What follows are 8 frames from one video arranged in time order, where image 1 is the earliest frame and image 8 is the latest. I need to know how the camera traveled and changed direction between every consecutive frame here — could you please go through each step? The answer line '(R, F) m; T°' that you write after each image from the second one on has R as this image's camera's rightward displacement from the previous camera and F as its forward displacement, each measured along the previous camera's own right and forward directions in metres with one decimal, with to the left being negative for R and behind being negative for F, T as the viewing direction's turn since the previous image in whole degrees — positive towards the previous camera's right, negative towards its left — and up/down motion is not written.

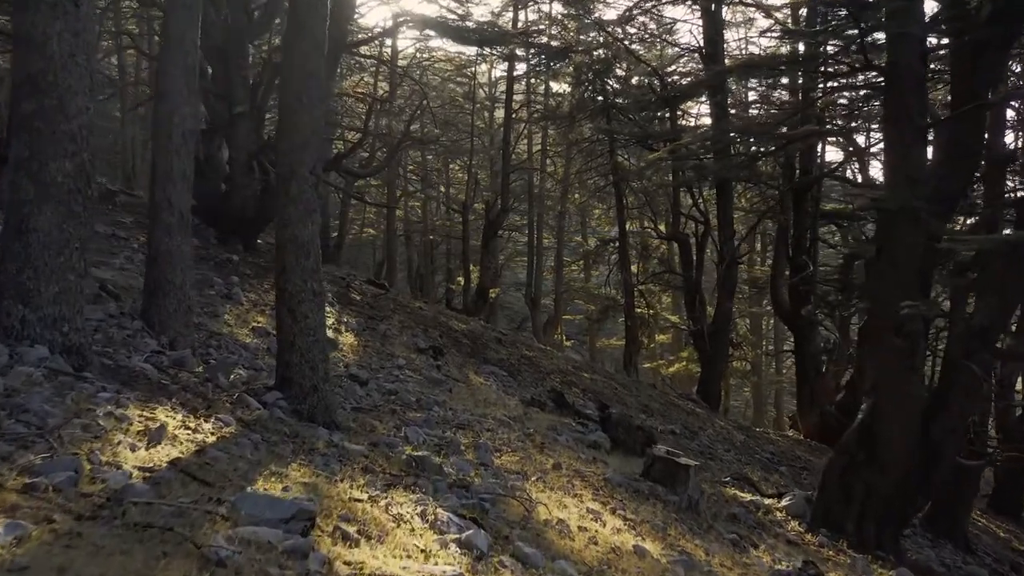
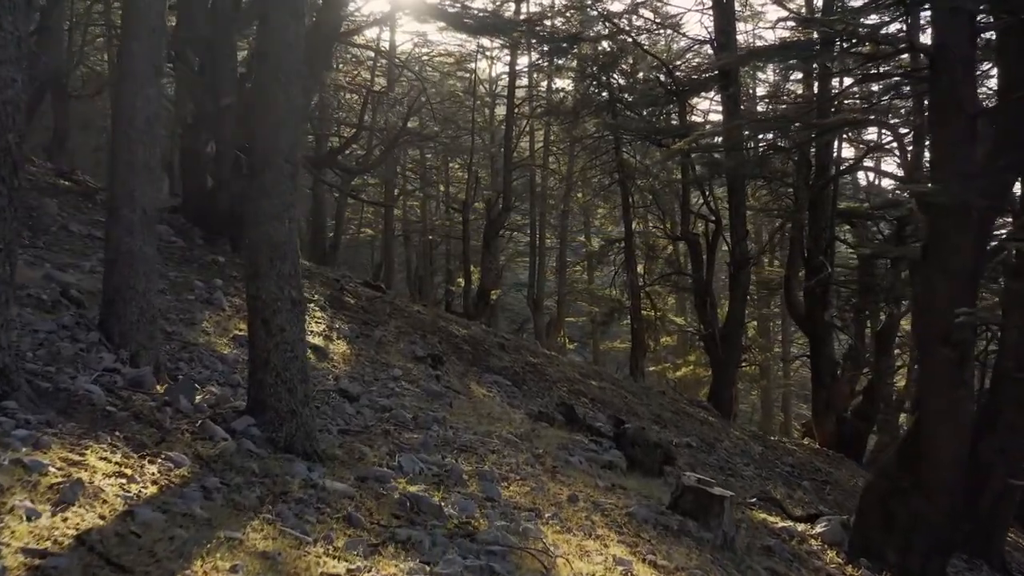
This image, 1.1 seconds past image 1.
(-0.1, +0.7) m; 0°
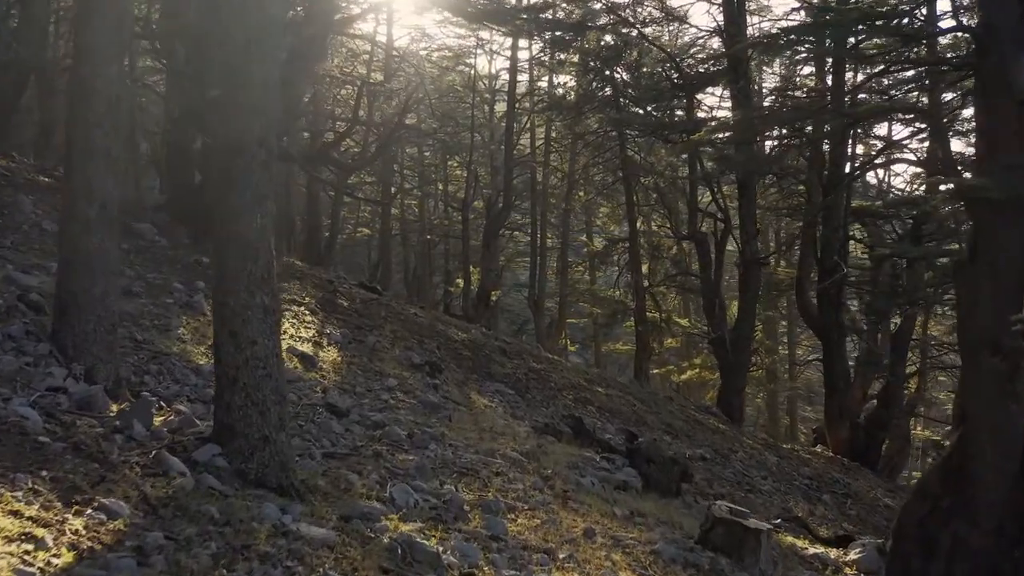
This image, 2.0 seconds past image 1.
(0.0, +0.6) m; 0°
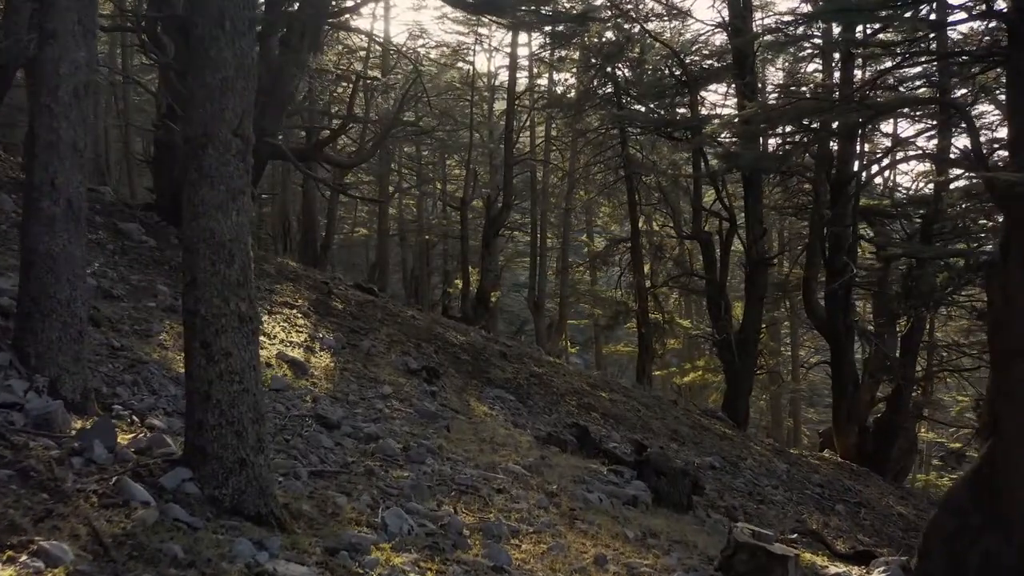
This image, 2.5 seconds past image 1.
(0.0, +0.4) m; 0°
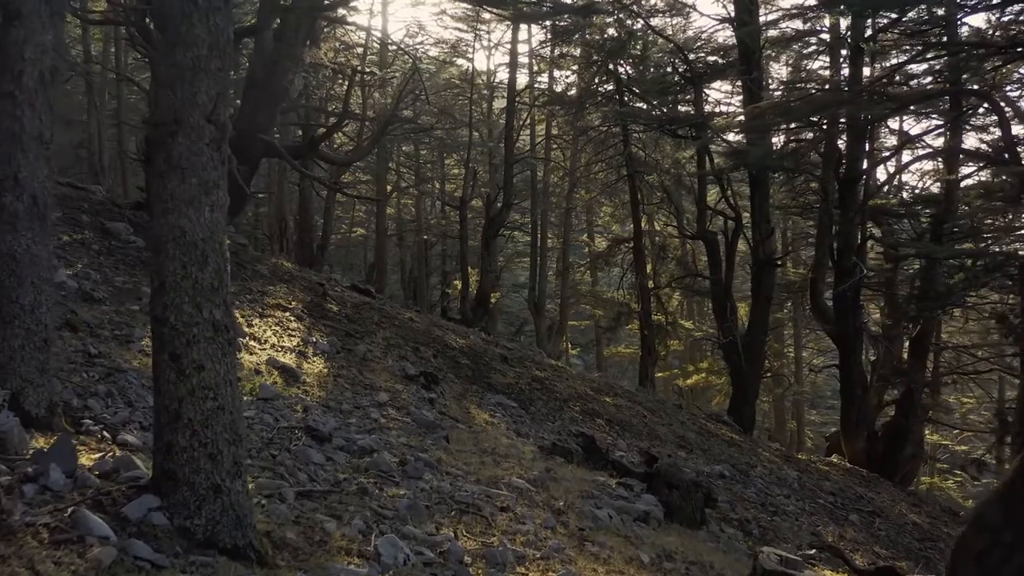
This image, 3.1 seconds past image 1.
(0.0, +0.4) m; 0°
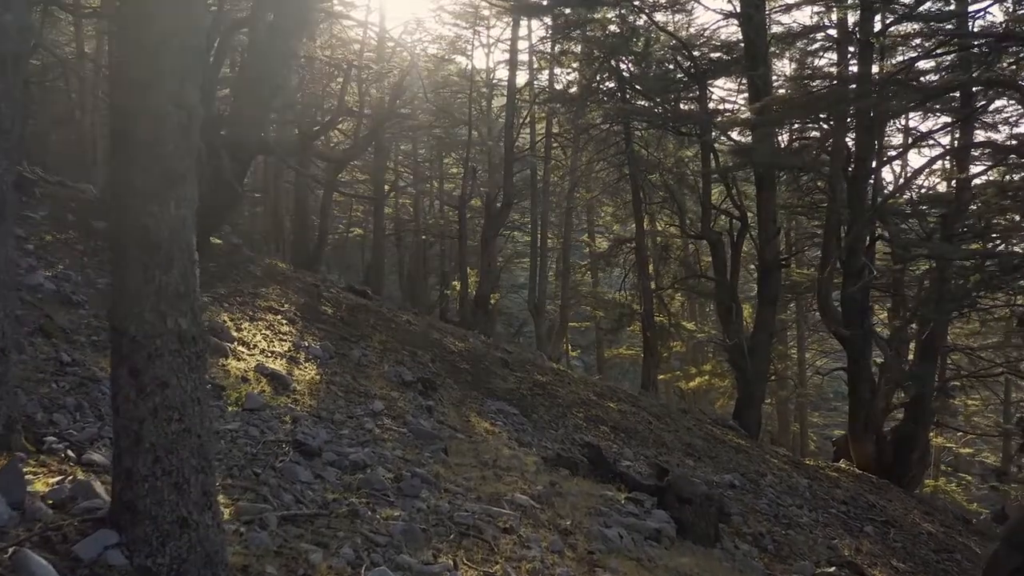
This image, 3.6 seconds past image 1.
(0.0, +0.4) m; 0°
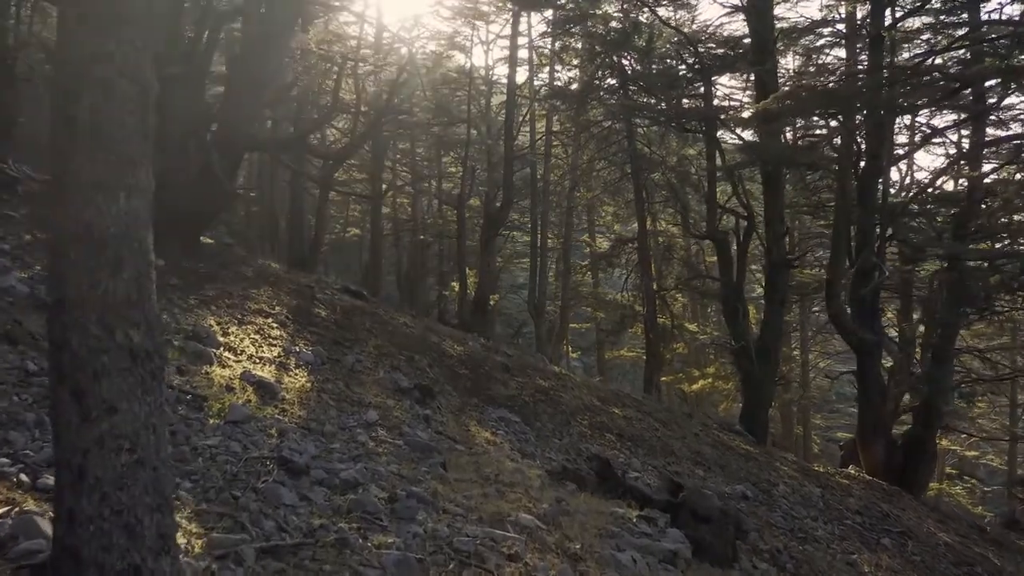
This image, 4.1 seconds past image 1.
(0.0, +0.4) m; 0°
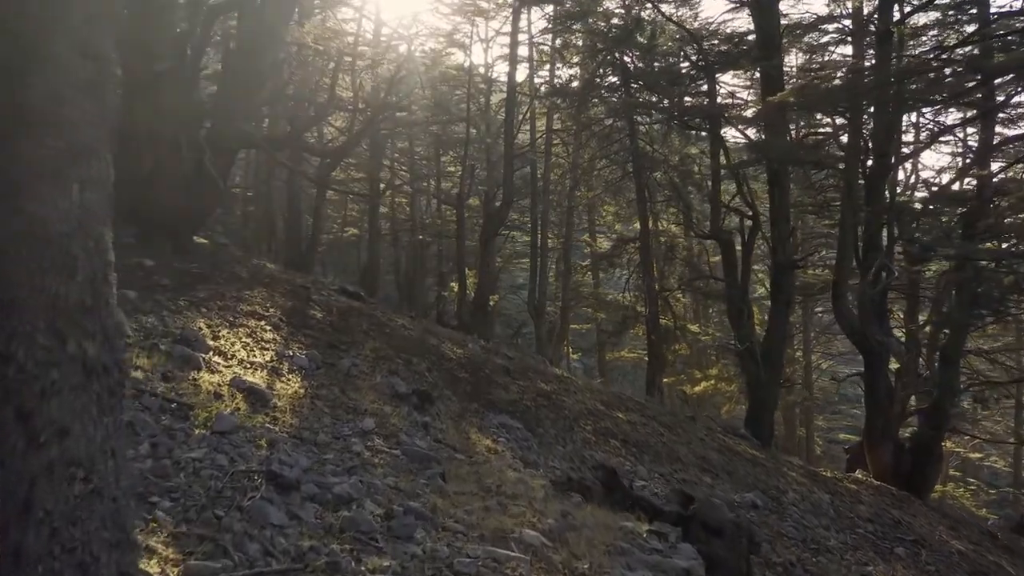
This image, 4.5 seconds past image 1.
(0.0, +0.3) m; 0°
